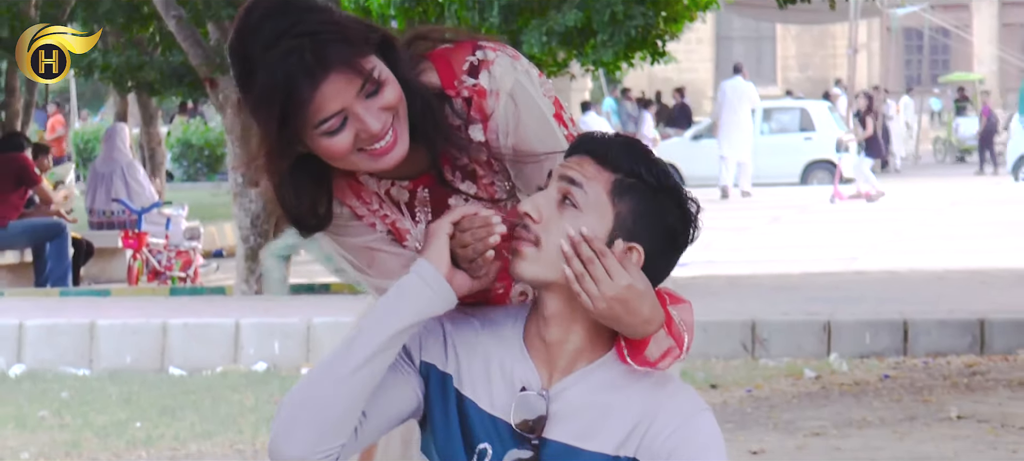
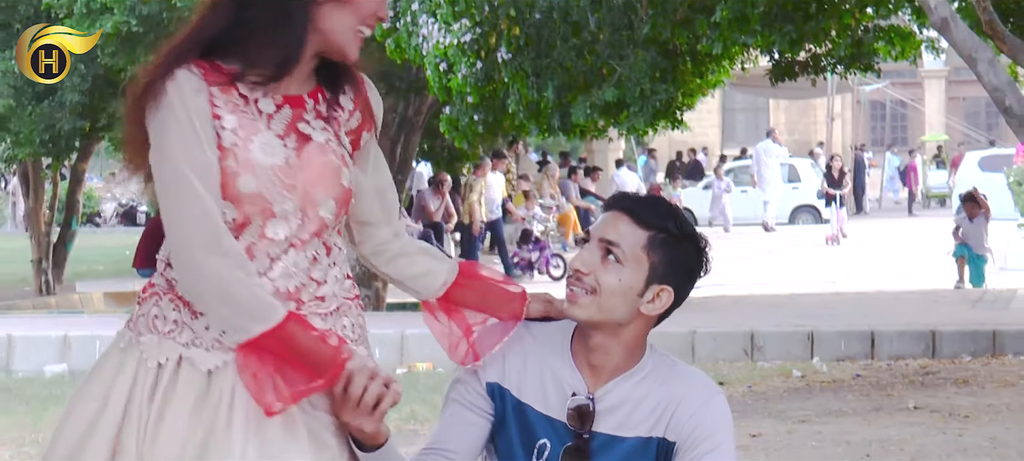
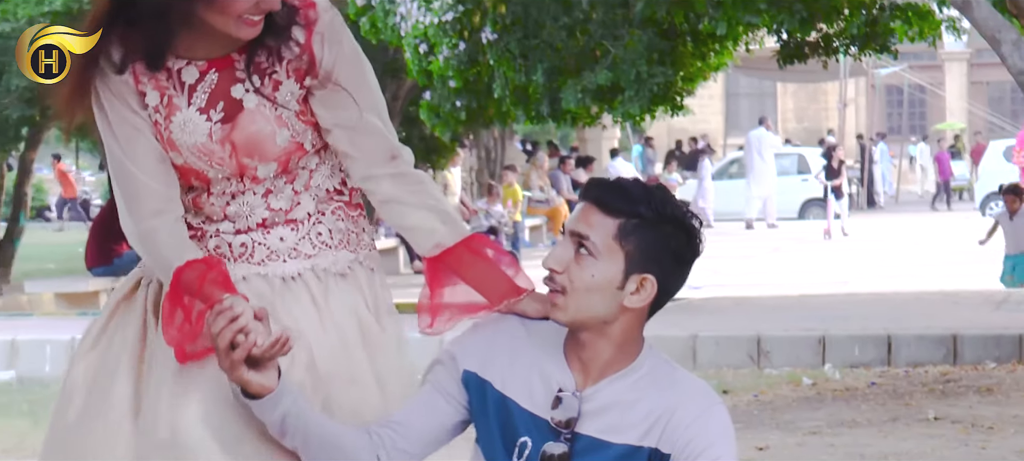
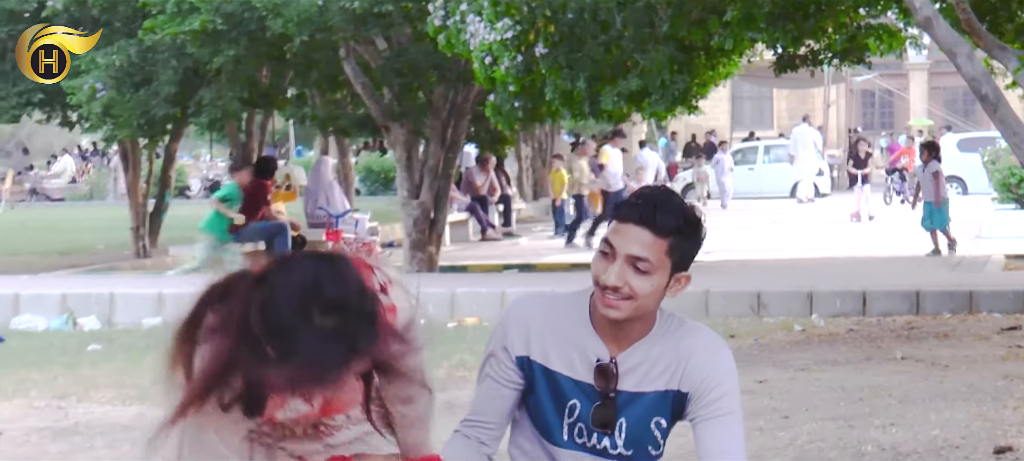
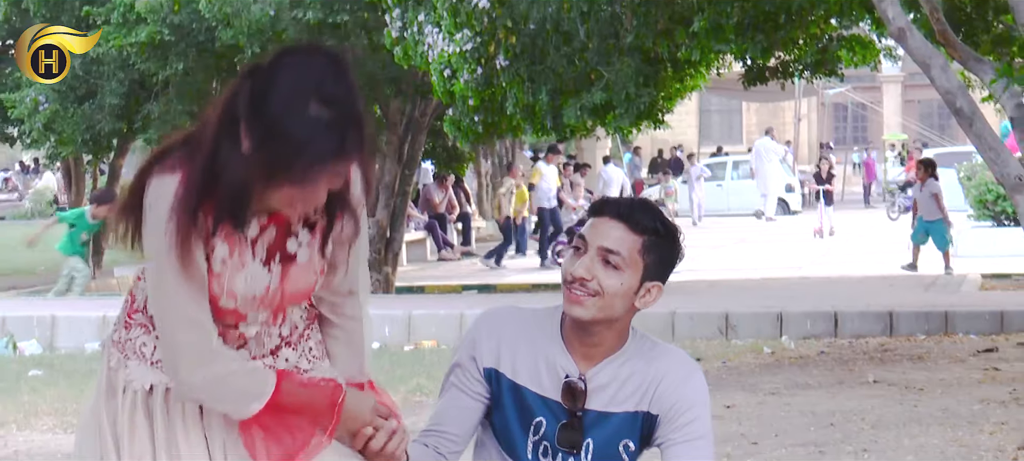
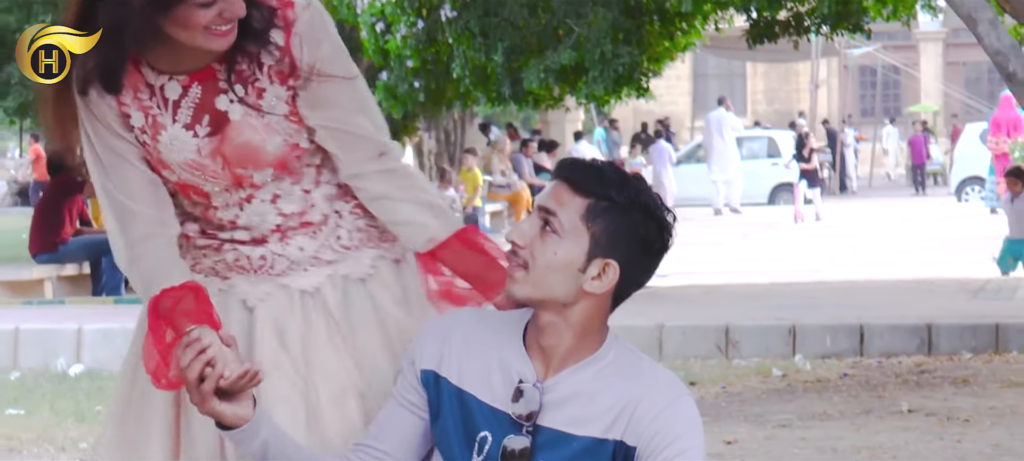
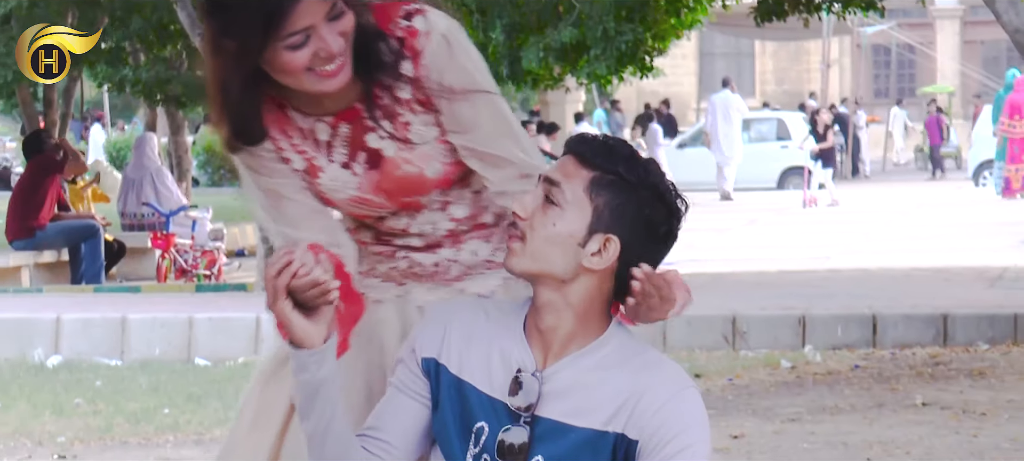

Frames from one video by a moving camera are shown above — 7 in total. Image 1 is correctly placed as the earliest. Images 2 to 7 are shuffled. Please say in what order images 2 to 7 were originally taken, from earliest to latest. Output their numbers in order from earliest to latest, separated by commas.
7, 6, 3, 2, 5, 4
